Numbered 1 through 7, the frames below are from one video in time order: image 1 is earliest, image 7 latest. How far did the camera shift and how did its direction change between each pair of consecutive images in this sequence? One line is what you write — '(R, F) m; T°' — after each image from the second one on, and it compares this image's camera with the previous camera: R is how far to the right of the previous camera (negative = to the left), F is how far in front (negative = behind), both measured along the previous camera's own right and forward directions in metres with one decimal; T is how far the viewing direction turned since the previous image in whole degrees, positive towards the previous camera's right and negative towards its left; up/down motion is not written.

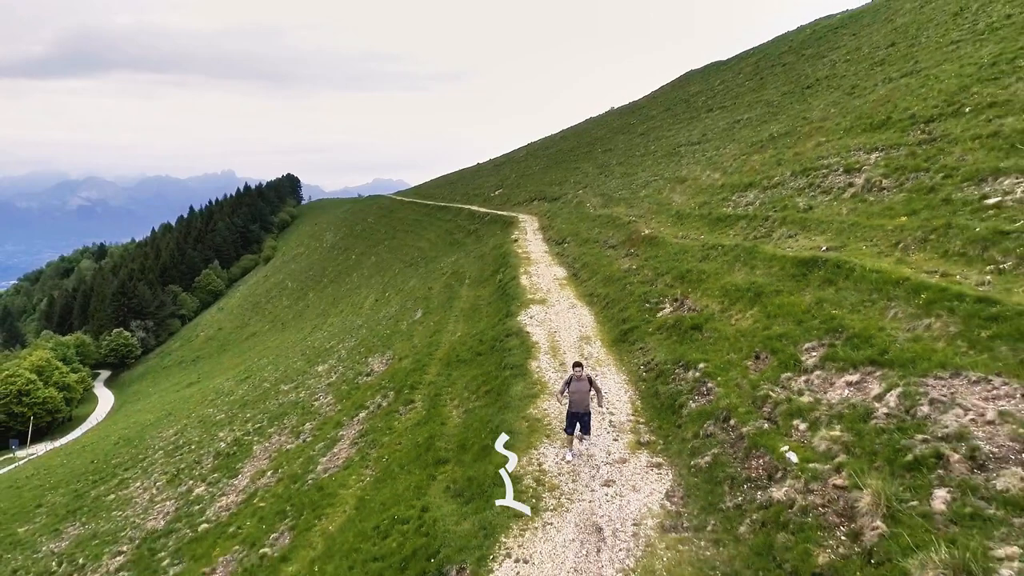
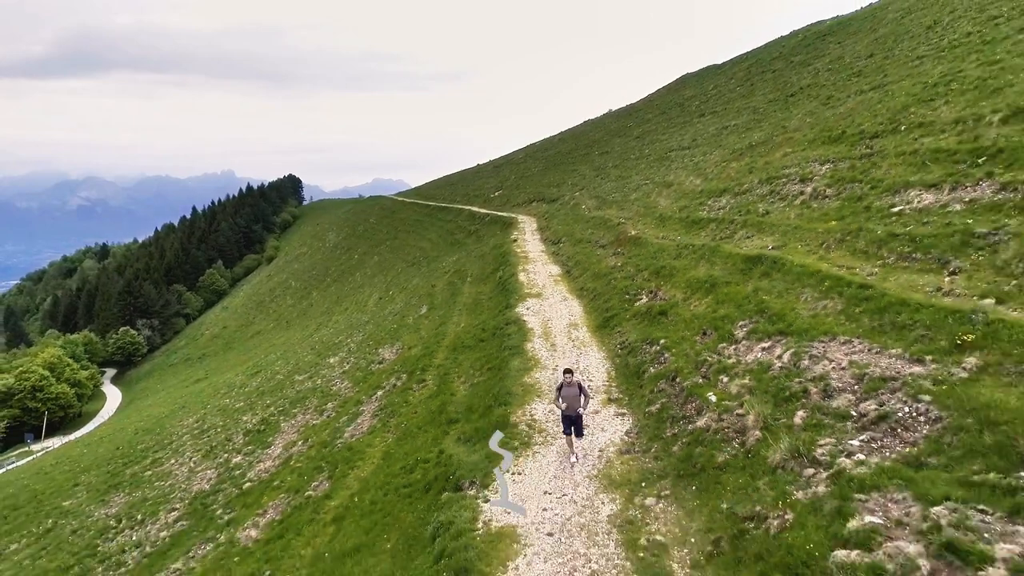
(0.0, -4.4) m; 0°
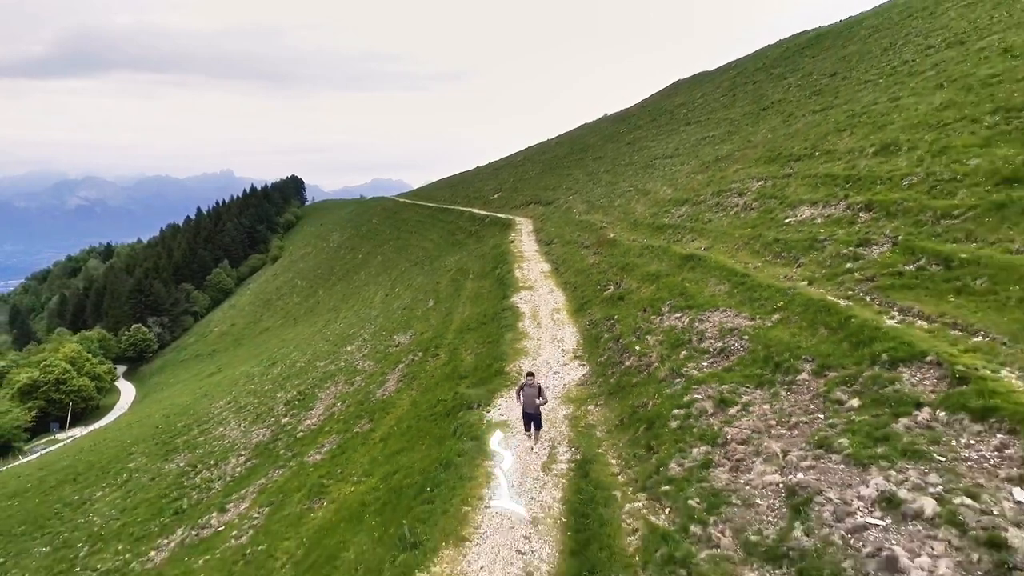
(+0.2, -8.3) m; 0°
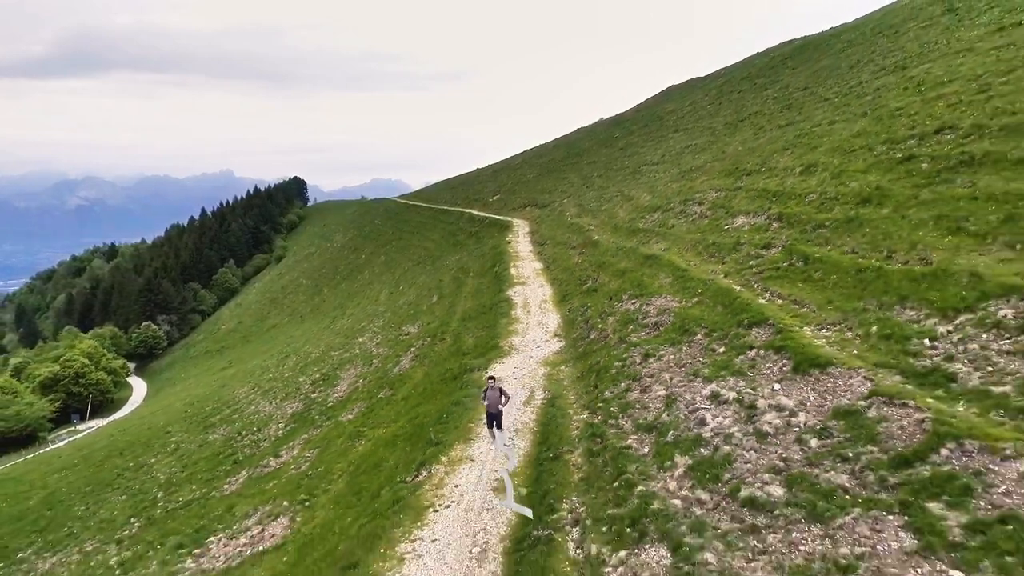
(+0.3, -7.7) m; 0°
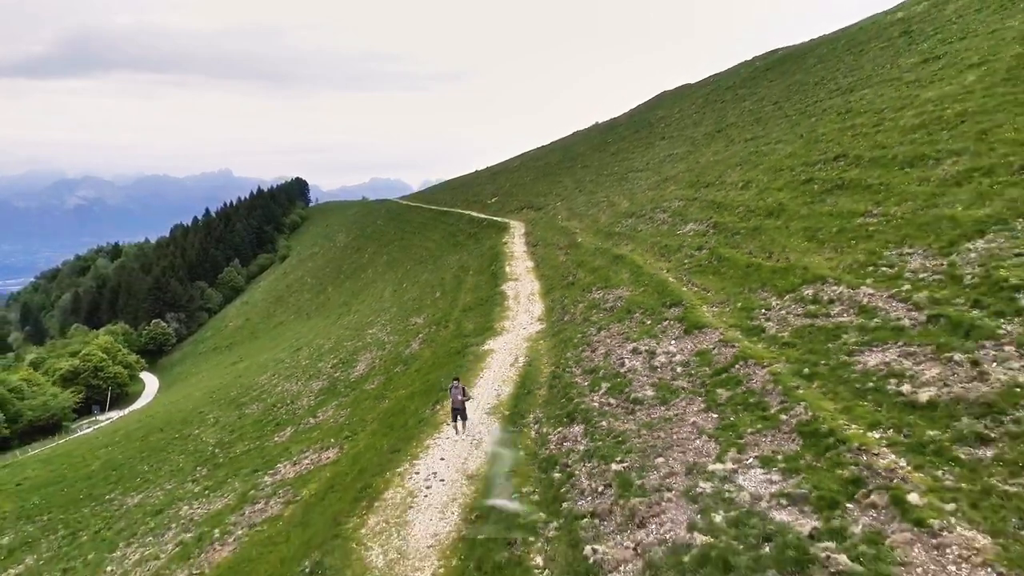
(+0.4, -8.8) m; 0°
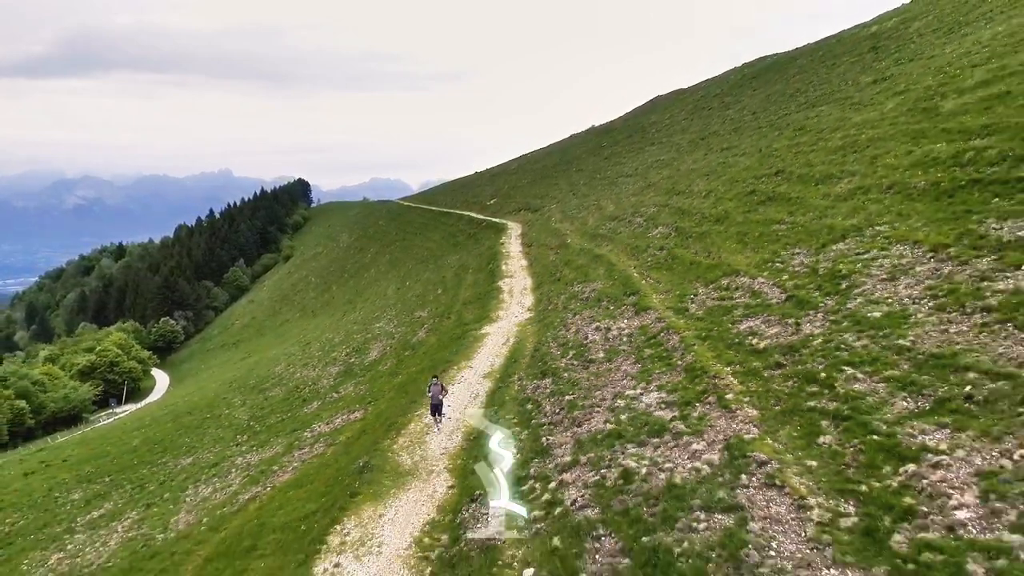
(+0.4, -7.7) m; 0°
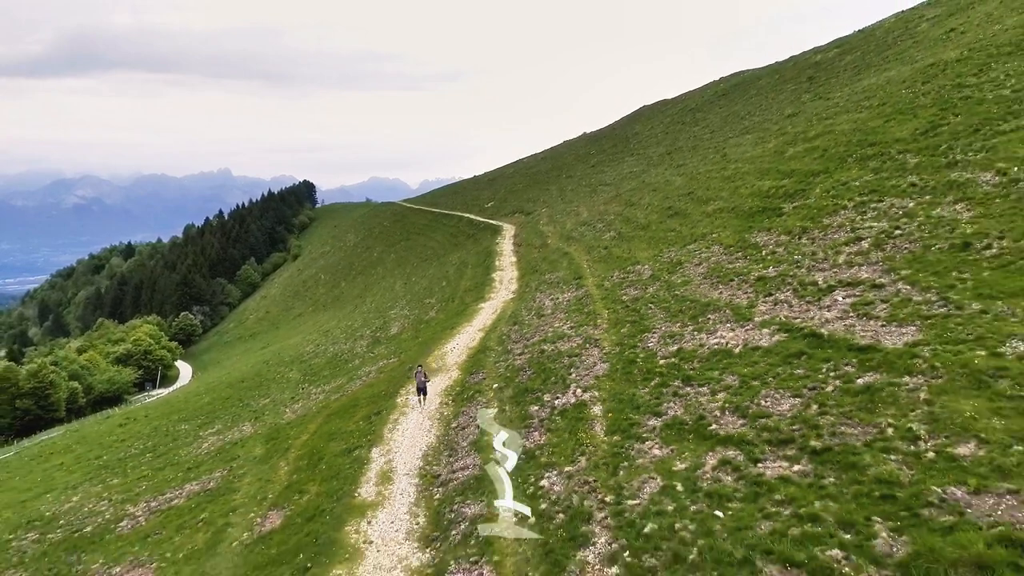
(+0.9, -18.9) m; 0°
